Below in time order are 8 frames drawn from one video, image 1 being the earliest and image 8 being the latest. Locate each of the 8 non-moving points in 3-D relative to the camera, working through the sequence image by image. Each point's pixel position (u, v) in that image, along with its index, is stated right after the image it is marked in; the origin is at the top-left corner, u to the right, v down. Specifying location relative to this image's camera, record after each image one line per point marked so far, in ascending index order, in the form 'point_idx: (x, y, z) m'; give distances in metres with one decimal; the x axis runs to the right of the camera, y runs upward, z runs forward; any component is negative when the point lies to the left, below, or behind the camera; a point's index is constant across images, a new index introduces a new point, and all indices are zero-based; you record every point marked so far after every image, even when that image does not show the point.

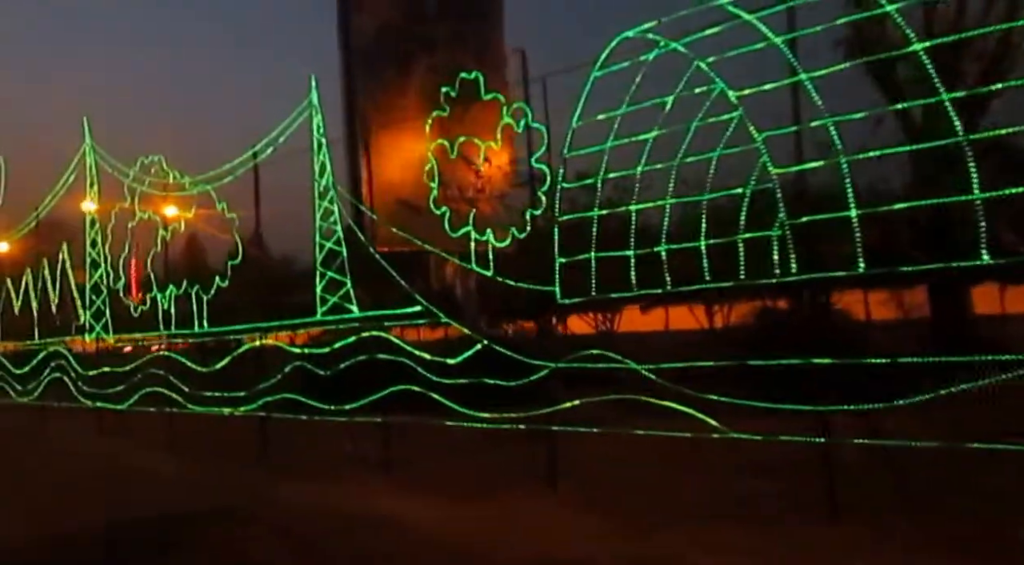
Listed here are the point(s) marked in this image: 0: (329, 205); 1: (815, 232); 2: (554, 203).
0: (-1.2, +0.5, +6.9) m
1: (+1.3, +0.2, +4.3) m
2: (+0.3, +0.4, +5.3) m
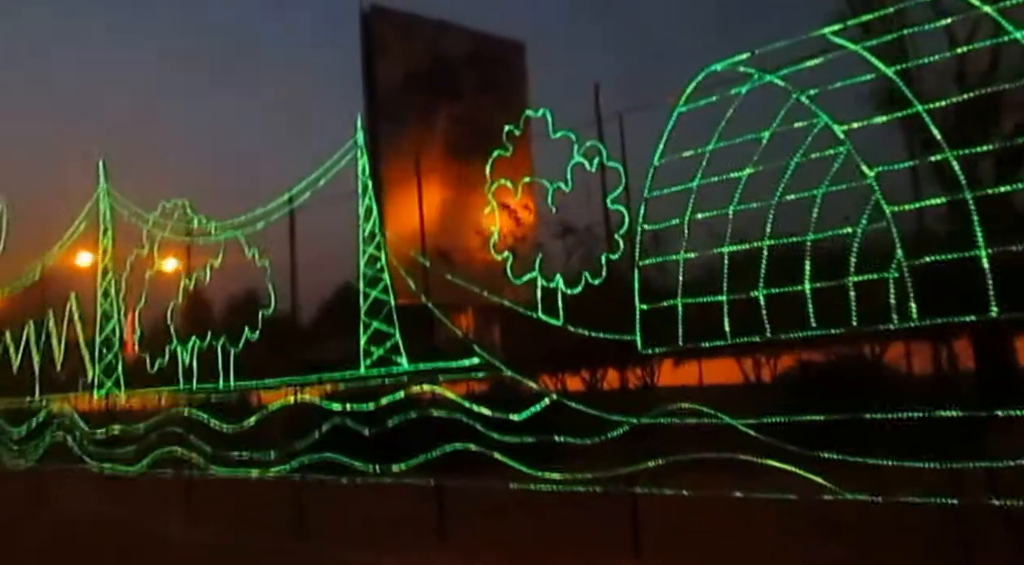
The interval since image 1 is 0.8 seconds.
0: (-0.9, +0.2, +6.6) m
1: (+1.7, 0.0, +4.0) m
2: (+0.6, +0.2, +4.9) m
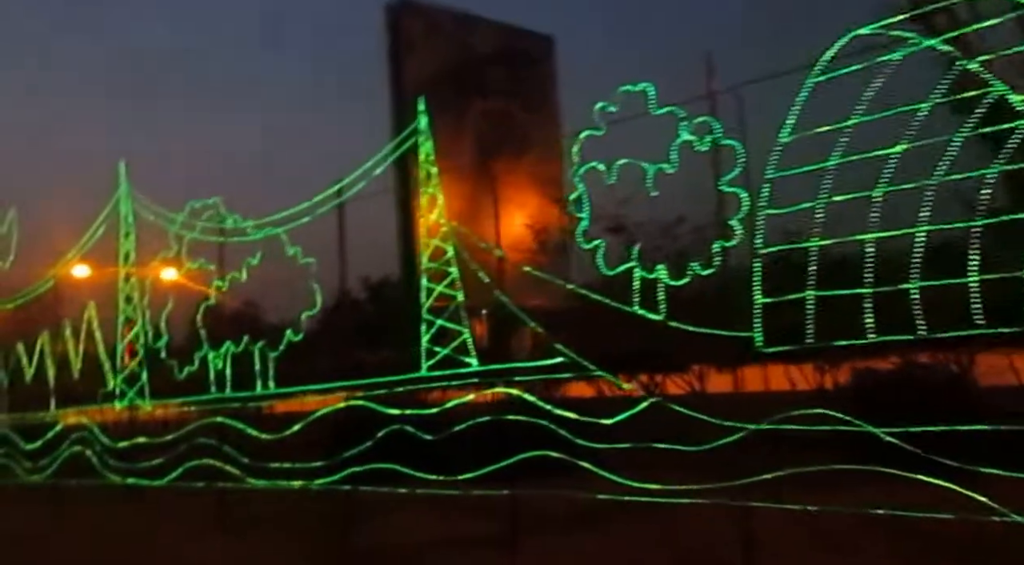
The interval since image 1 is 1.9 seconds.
0: (-0.5, +0.2, +6.1) m
1: (+2.1, +0.1, +3.6) m
2: (+1.1, +0.2, +4.5) m
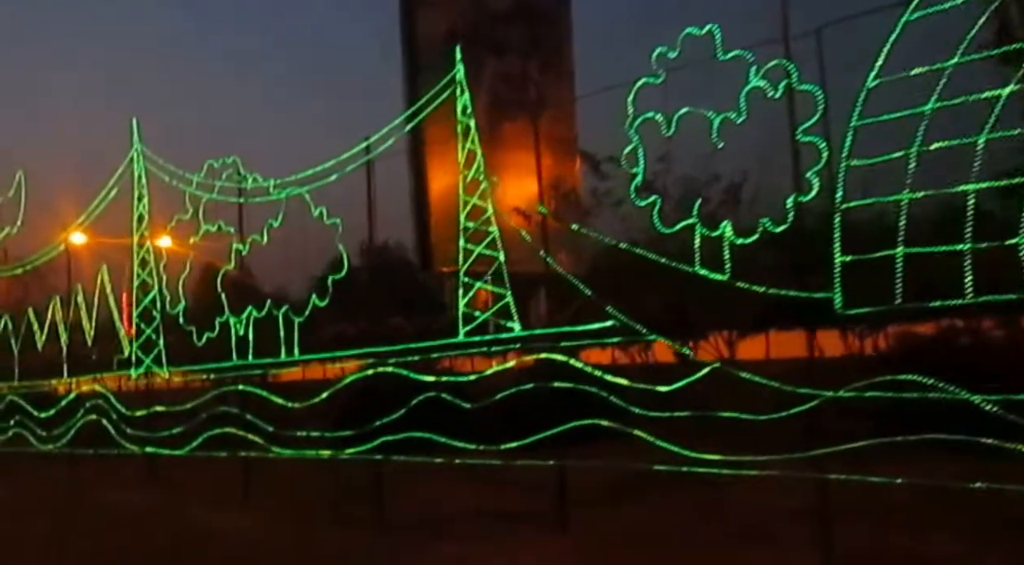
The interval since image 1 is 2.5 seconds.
0: (-0.2, +0.4, +5.8) m
1: (+2.4, +0.2, +3.3) m
2: (+1.3, +0.4, +4.2) m
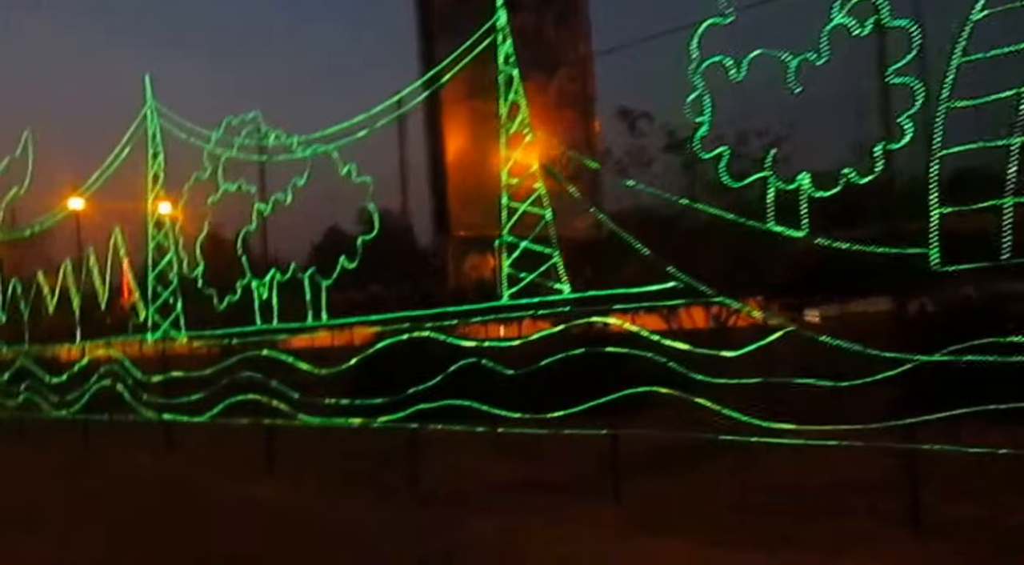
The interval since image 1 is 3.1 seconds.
0: (0.0, +0.7, +5.5) m
1: (+2.6, +0.4, +2.9) m
2: (+1.5, +0.5, +3.8) m
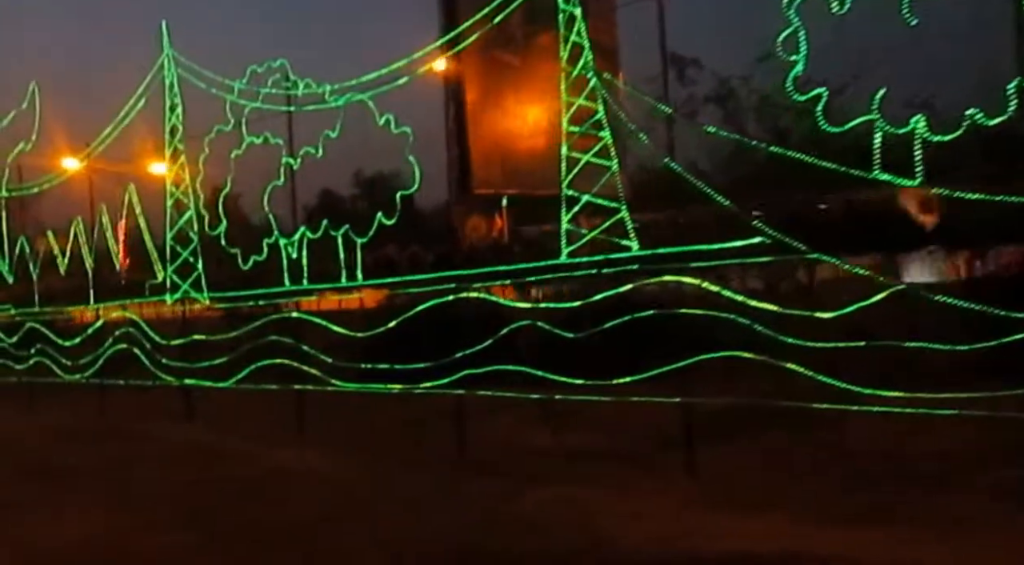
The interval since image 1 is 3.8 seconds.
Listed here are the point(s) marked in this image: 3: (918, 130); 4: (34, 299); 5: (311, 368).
0: (+0.3, +0.9, +5.1) m
1: (+2.9, +0.5, +2.5) m
2: (+1.9, +0.7, +3.4) m
3: (+1.5, +0.6, +3.9) m
4: (-4.7, -0.2, +10.1) m
5: (-1.3, -0.6, +6.7) m
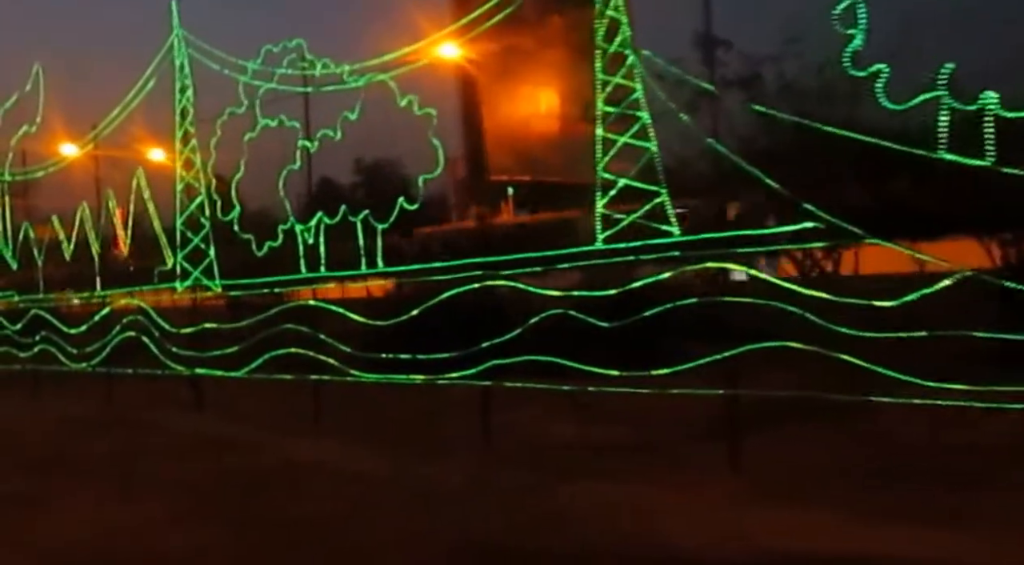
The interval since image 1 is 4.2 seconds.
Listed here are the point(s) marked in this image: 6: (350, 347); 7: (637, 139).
0: (+0.5, +0.9, +4.8) m
1: (+3.1, +0.5, +2.3) m
2: (+2.0, +0.7, +3.2) m
3: (+1.7, +0.6, +3.6) m
4: (-4.6, 0.0, +9.9) m
5: (-1.2, -0.5, +6.5) m
6: (-1.0, -0.4, +6.4) m
7: (+0.6, +0.7, +4.8) m
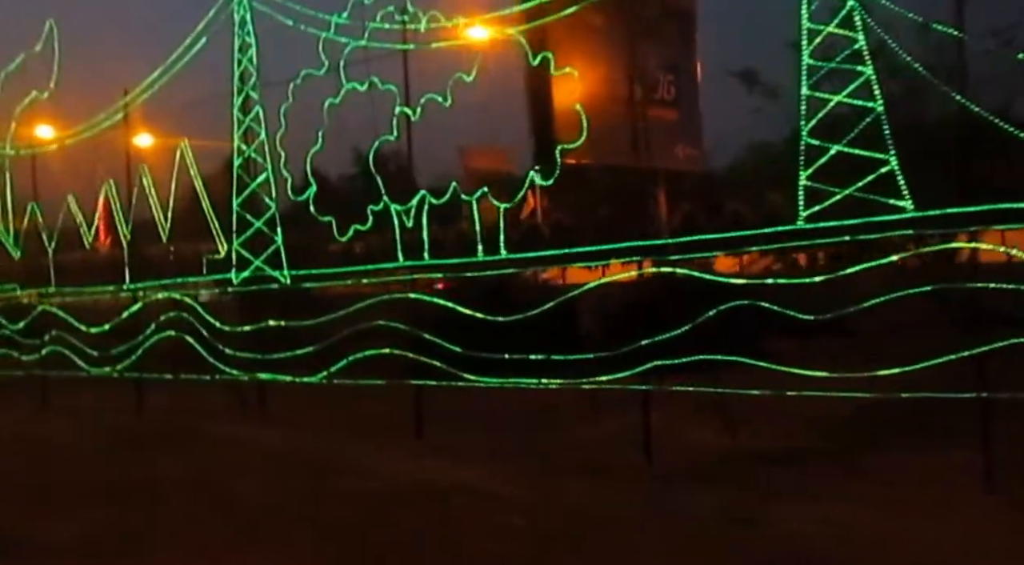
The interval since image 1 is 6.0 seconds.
0: (+1.2, +1.0, +4.1) m
1: (+3.9, +0.6, +1.7) m
2: (+2.8, +0.8, +2.6) m
3: (+2.5, +0.7, +3.0) m
4: (-4.0, 0.0, +9.0) m
5: (-0.4, -0.4, +5.7) m
6: (-0.3, -0.3, +5.6) m
7: (+1.3, +0.7, +4.0) m
